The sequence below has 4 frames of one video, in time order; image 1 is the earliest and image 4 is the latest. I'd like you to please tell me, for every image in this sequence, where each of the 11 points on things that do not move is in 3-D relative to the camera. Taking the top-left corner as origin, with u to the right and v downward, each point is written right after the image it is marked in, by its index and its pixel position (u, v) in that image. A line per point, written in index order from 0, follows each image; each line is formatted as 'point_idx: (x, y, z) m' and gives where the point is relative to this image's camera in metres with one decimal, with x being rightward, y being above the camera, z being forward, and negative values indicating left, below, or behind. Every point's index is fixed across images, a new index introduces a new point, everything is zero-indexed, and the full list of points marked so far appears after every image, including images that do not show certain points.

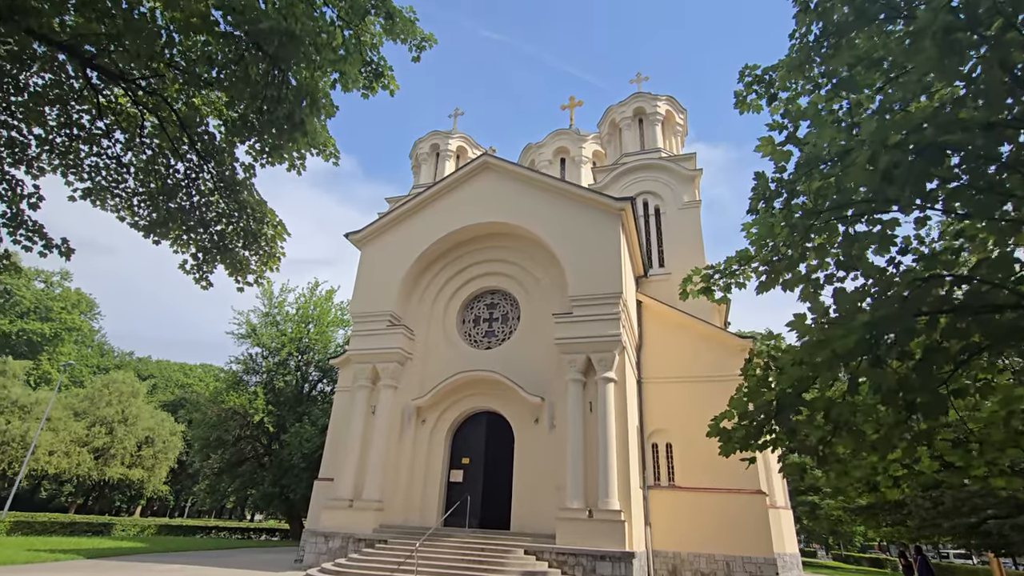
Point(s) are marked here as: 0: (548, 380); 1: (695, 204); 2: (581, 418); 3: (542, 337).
0: (+0.9, -2.3, +13.7) m
1: (+6.1, +2.8, +18.4) m
2: (+1.6, -3.0, +12.6) m
3: (+0.8, -1.3, +14.2) m
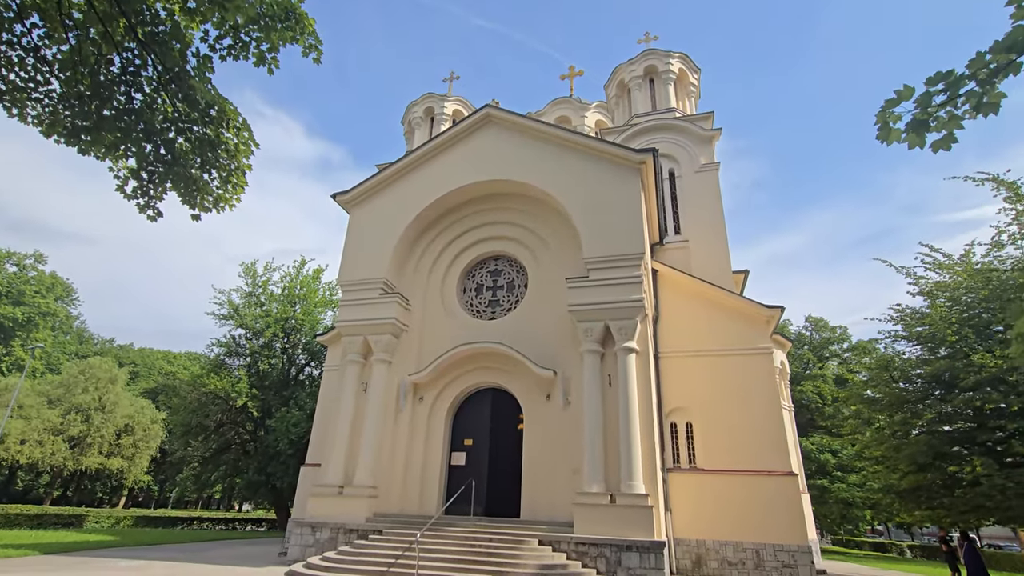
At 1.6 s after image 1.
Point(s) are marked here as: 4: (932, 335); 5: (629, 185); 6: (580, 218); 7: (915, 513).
0: (+1.1, -1.4, +12.3) m
1: (+6.2, +3.8, +17.0) m
2: (+1.8, -2.1, +11.3) m
3: (+0.9, -0.4, +12.8) m
4: (+9.5, -1.1, +12.4) m
5: (+2.7, +2.4, +12.7) m
6: (+1.6, +1.6, +12.7) m
7: (+9.1, -5.1, +12.4) m
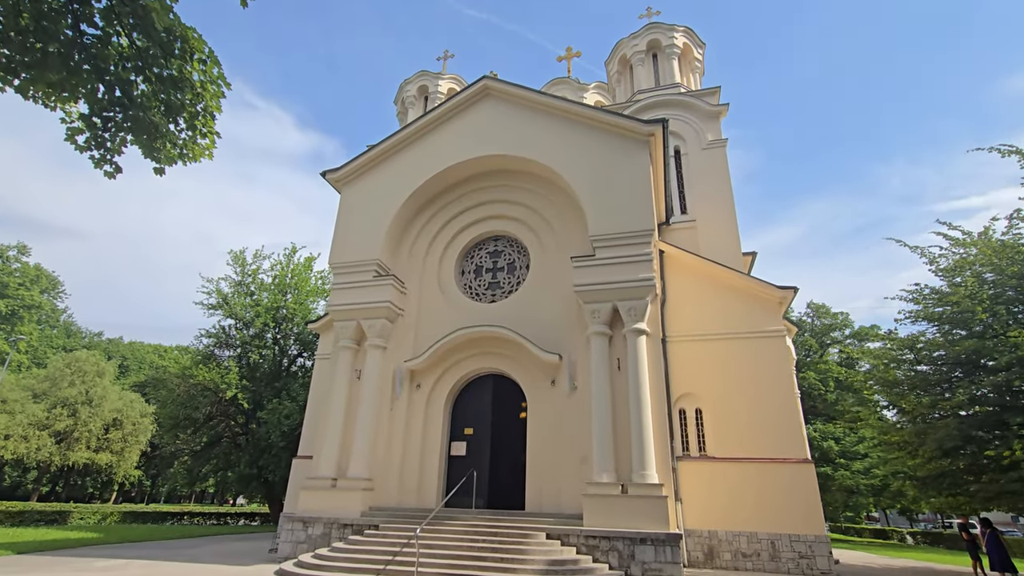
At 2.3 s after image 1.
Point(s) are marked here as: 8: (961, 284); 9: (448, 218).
0: (+1.1, -1.0, +11.6) m
1: (+6.2, +4.3, +16.4) m
2: (+1.8, -1.7, +10.6) m
3: (+1.0, 0.0, +12.1) m
4: (+9.6, -0.6, +11.8) m
5: (+2.7, +2.8, +12.0) m
6: (+1.6, +2.1, +12.0) m
7: (+9.1, -4.6, +11.9) m
8: (+10.0, +0.1, +12.2) m
9: (-1.6, +1.8, +13.8) m
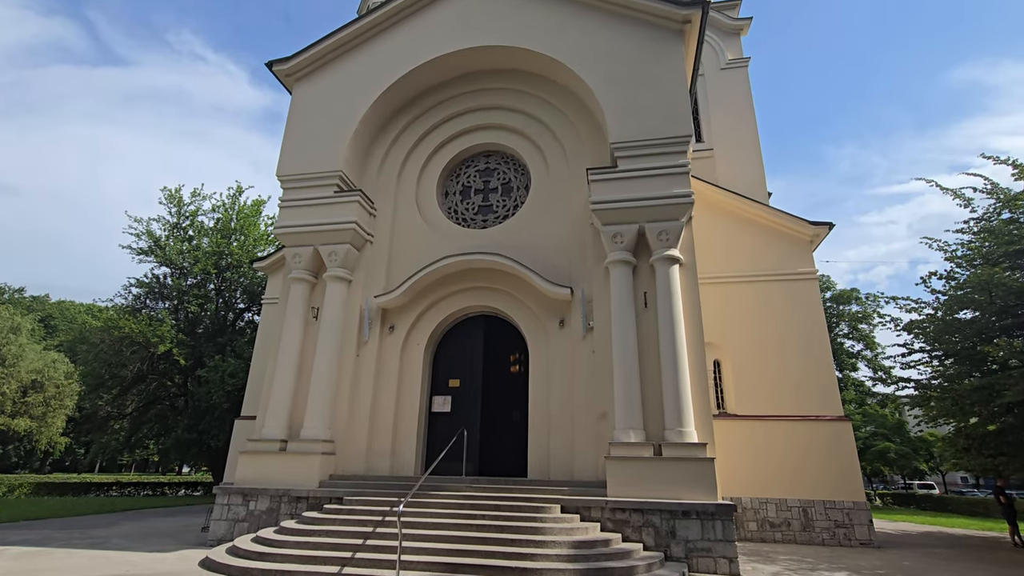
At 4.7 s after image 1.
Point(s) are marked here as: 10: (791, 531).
0: (+1.1, +0.4, +9.5) m
1: (+5.9, +5.8, +14.3) m
2: (+1.9, -0.4, +8.6) m
3: (+0.9, +1.4, +9.9) m
4: (+9.5, +0.7, +10.3) m
5: (+2.7, +4.2, +9.7) m
6: (+1.6, +3.4, +9.7) m
7: (+9.0, -3.3, +10.5) m
8: (+9.9, +1.3, +10.7) m
9: (-1.7, +3.3, +11.3) m
10: (+5.2, -4.5, +10.2) m
